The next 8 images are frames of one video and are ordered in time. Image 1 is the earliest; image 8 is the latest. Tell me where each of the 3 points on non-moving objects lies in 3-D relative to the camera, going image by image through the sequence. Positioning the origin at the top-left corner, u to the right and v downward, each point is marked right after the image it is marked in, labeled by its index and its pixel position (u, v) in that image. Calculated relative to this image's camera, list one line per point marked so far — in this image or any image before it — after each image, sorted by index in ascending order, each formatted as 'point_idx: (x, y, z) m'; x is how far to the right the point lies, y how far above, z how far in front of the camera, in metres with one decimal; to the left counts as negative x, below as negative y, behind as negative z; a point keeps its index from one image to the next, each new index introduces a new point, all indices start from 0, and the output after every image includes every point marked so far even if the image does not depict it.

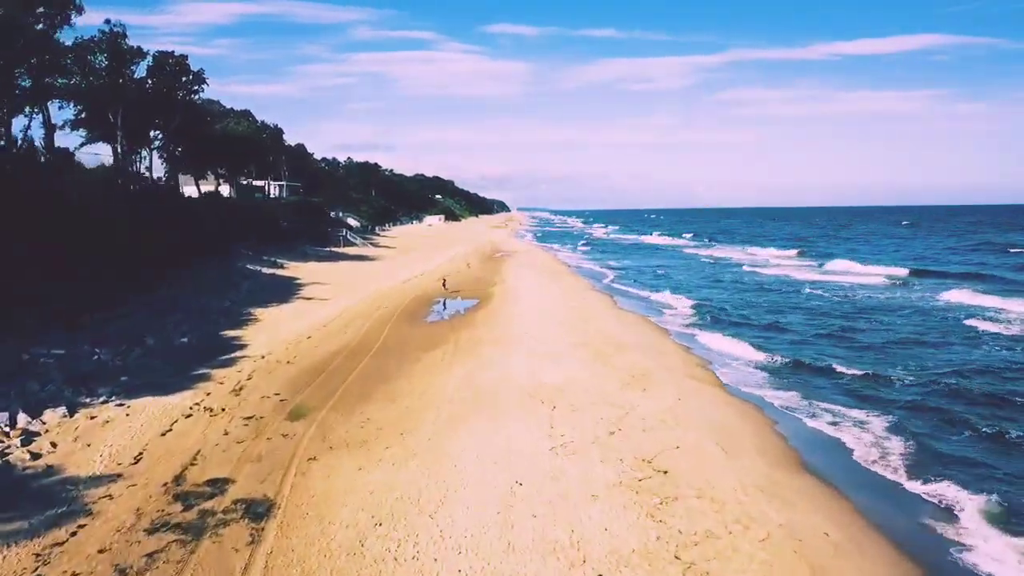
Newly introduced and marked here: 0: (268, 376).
0: (-5.3, -1.9, +17.9) m
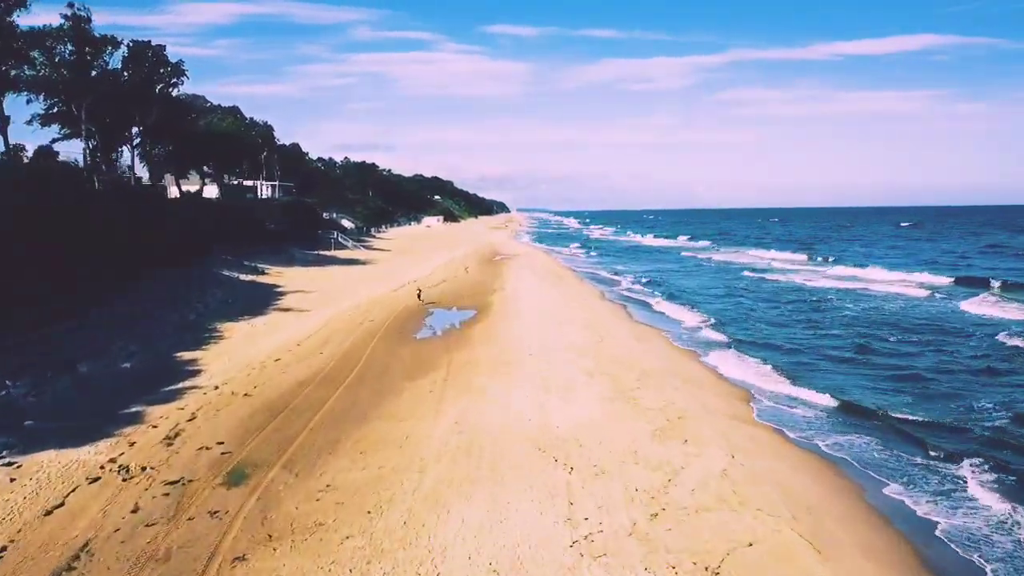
0: (-5.2, -2.2, +14.5) m
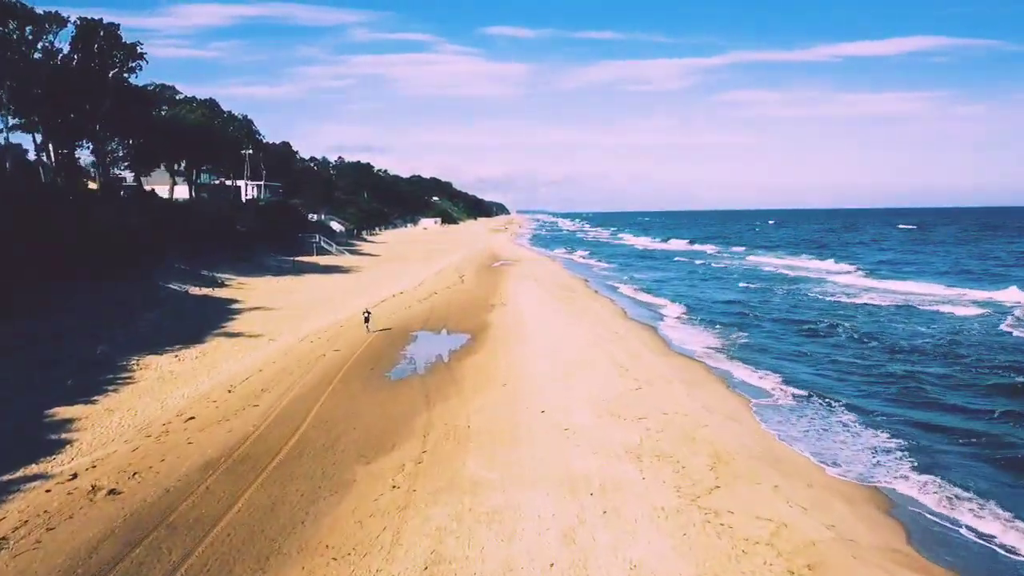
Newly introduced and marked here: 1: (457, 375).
0: (-5.1, -2.8, +8.9) m
1: (-1.2, -1.9, +18.1) m
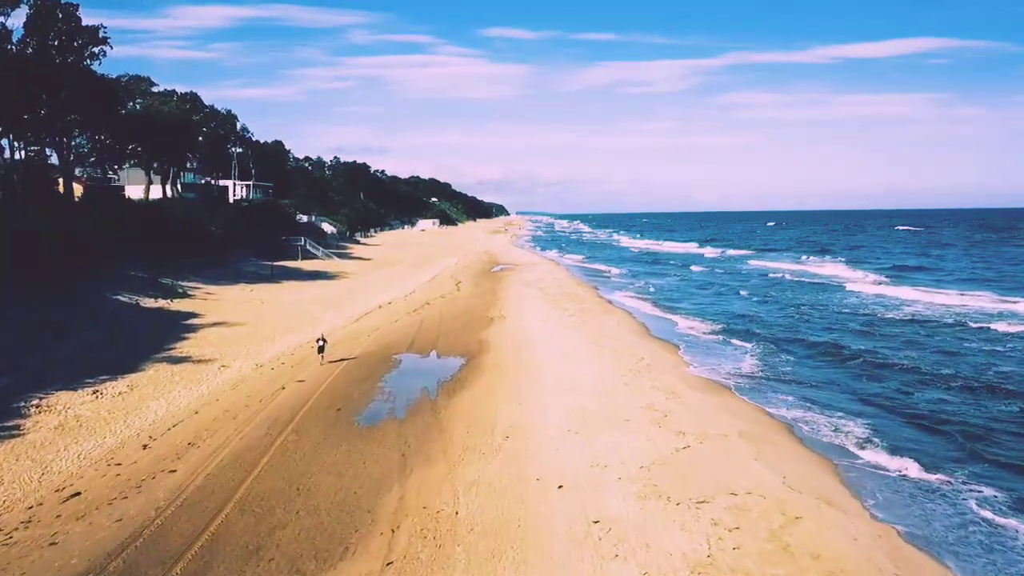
0: (-5.1, -3.1, +4.9) m
1: (-1.1, -2.3, +14.1) m
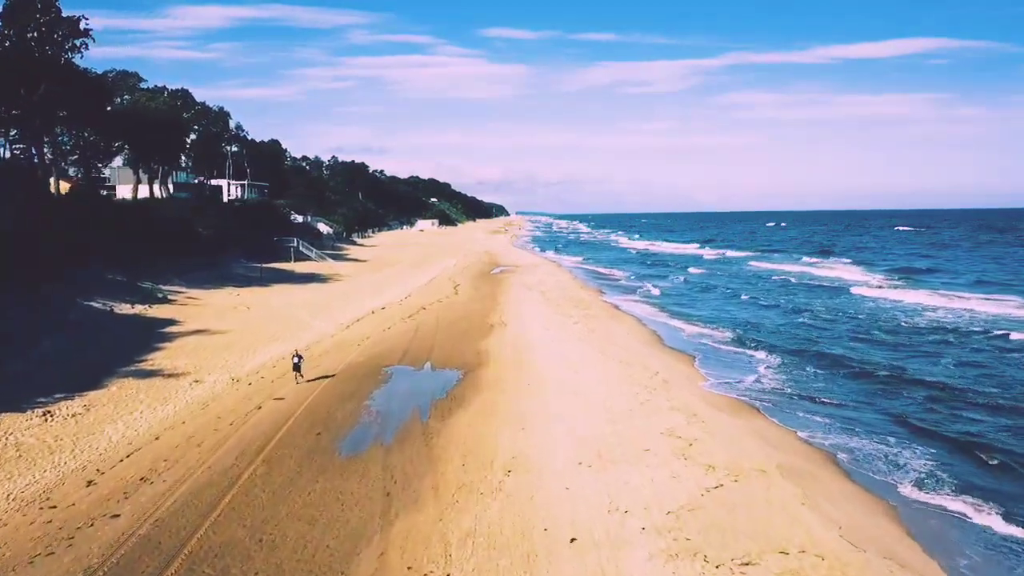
0: (-5.0, -3.2, +3.2) m
1: (-1.1, -2.4, +12.4) m
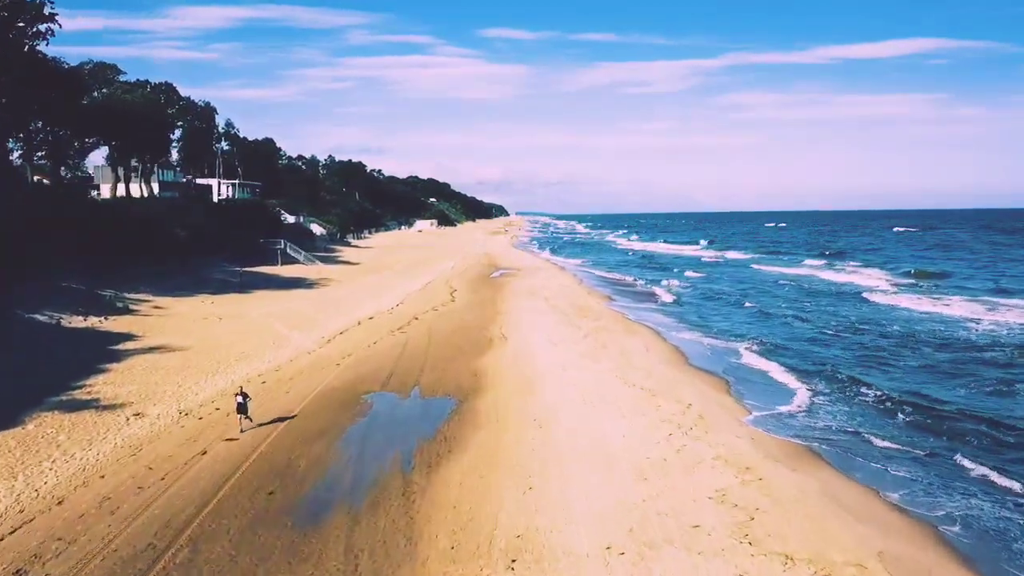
0: (-5.0, -3.5, +0.3) m
1: (-1.0, -2.7, +9.5) m
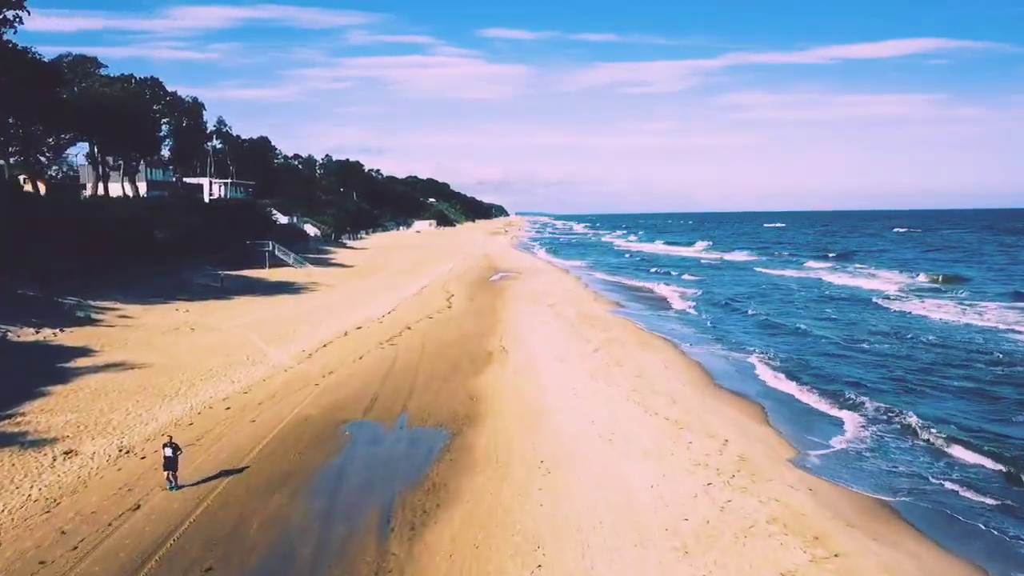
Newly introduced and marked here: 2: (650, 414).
0: (-4.9, -3.7, -2.0) m
1: (-1.0, -2.9, +7.2) m
2: (+2.3, -2.1, +13.7) m
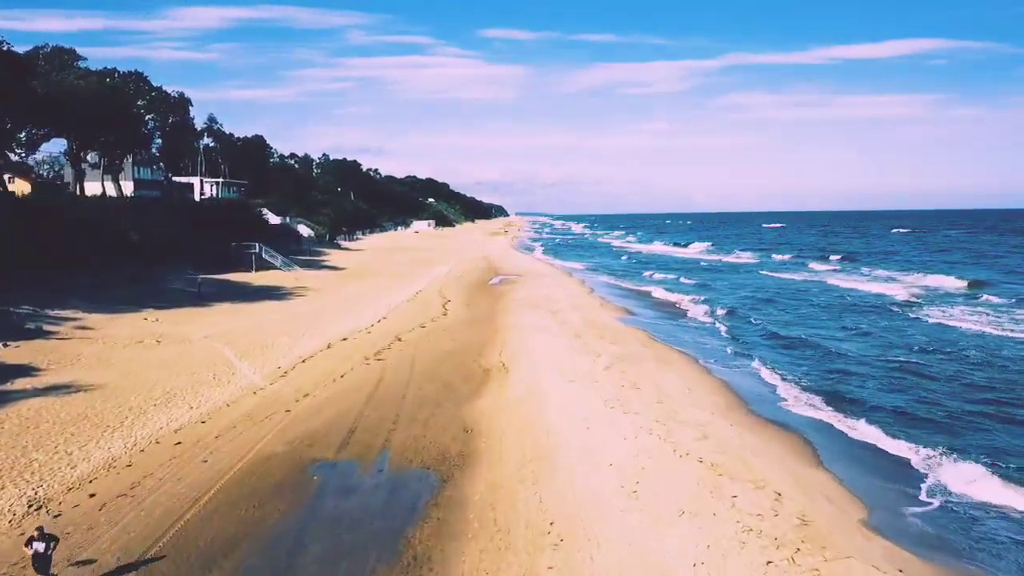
0: (-4.9, -3.9, -4.3) m
1: (-1.0, -3.1, +4.9) m
2: (+2.3, -2.3, +11.4) m
